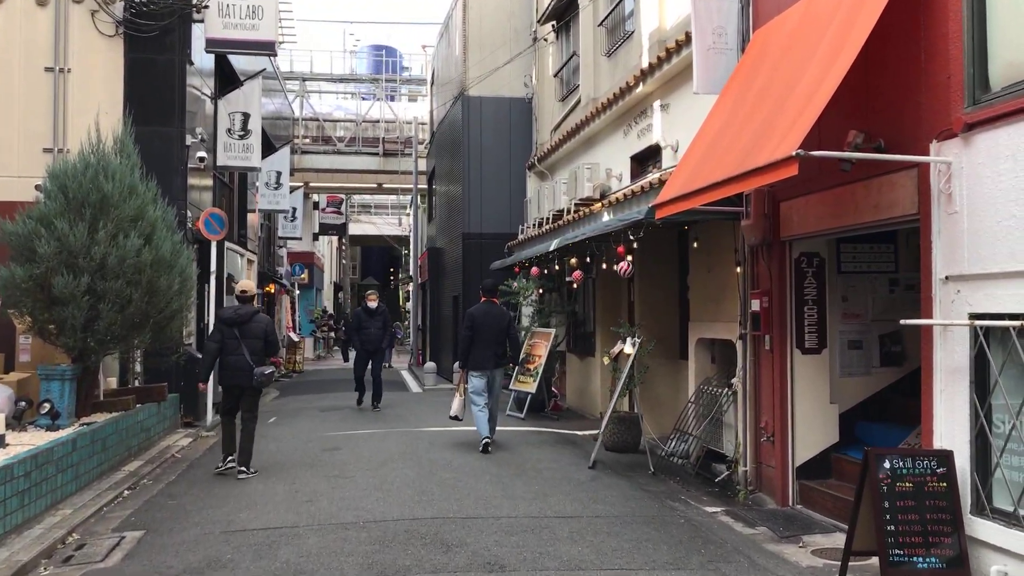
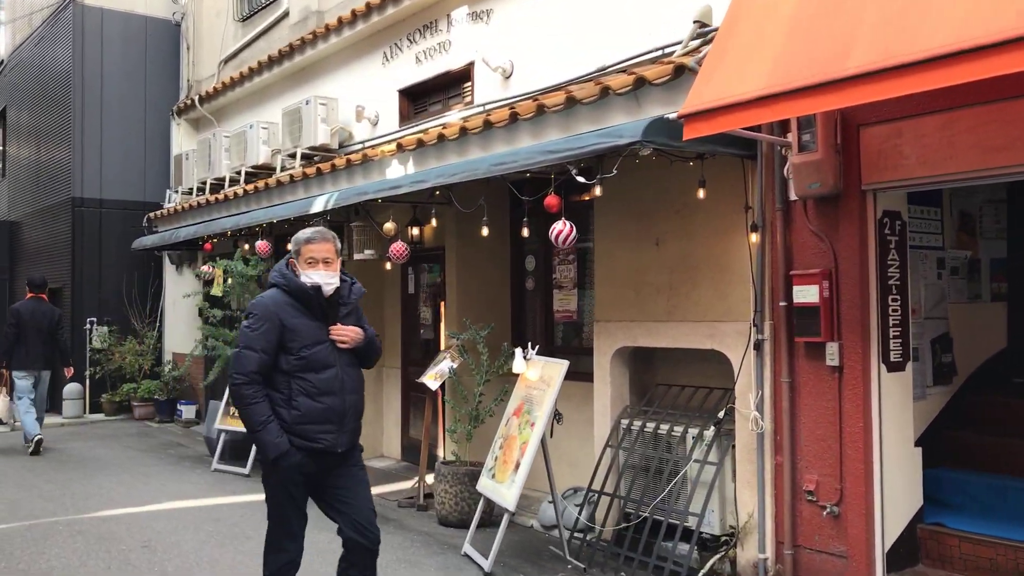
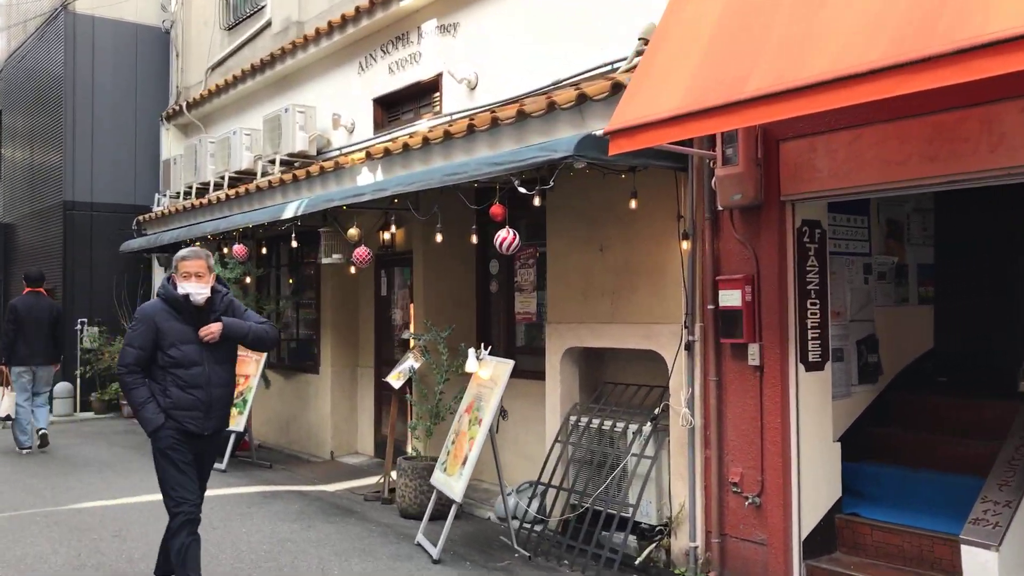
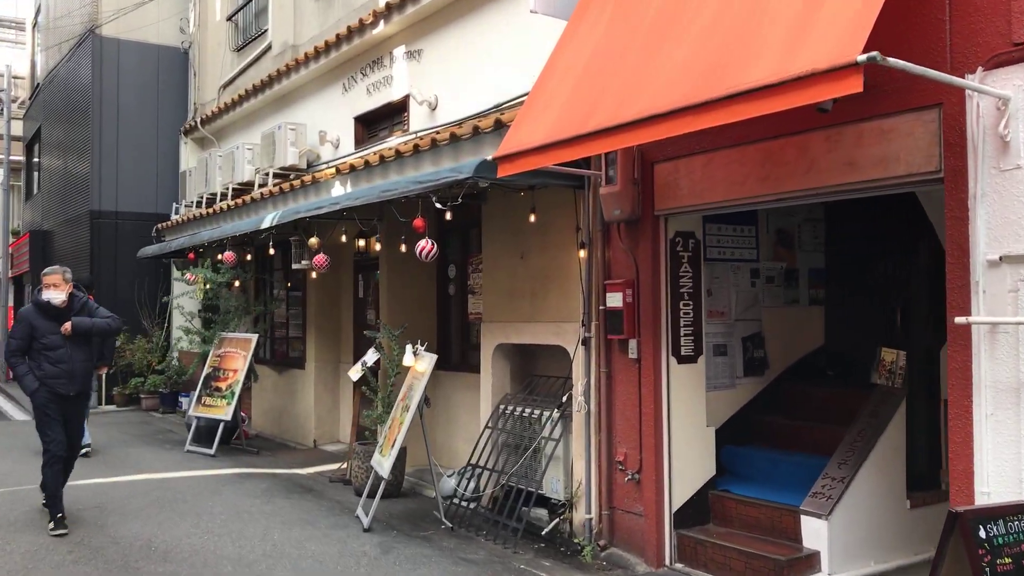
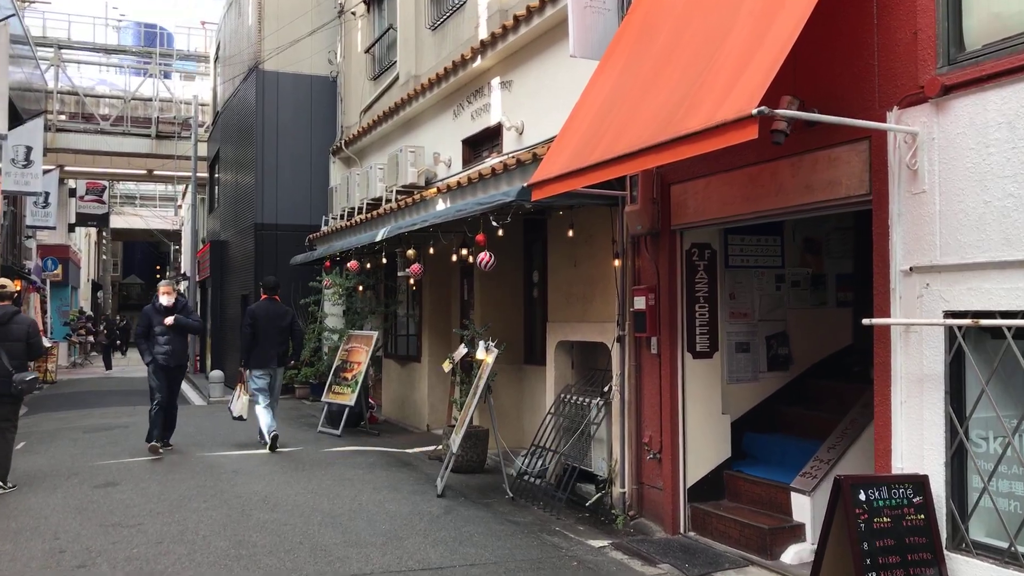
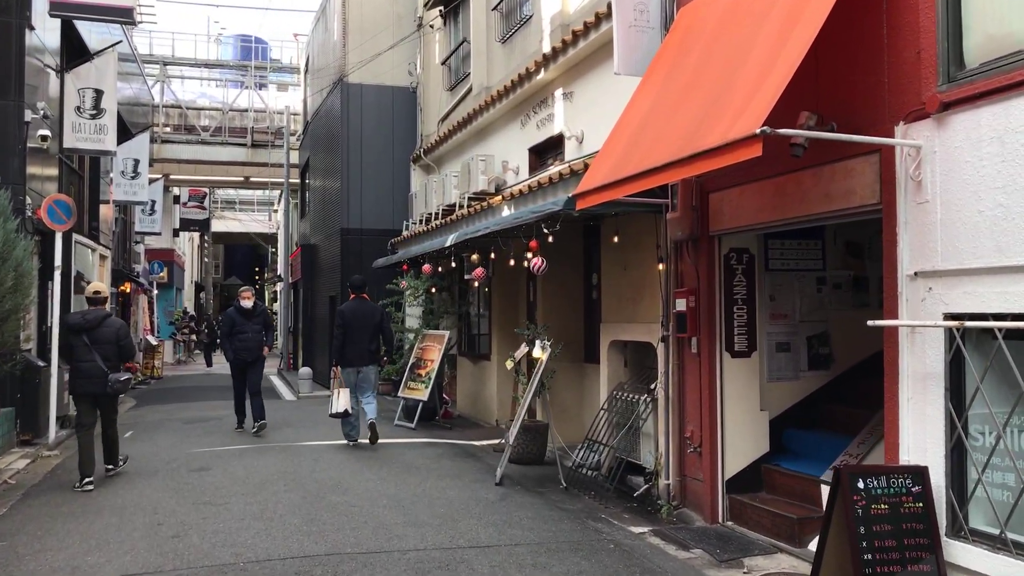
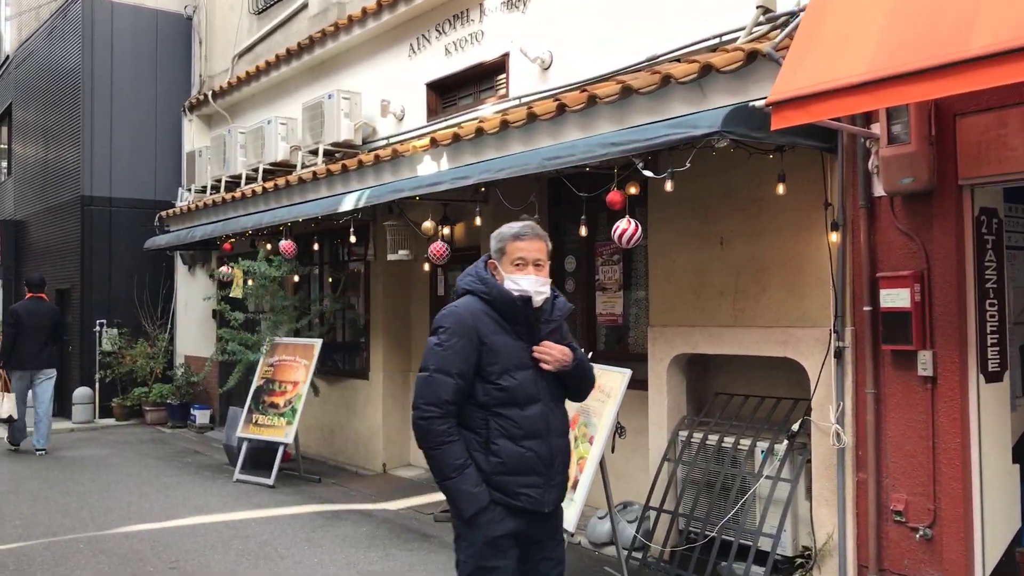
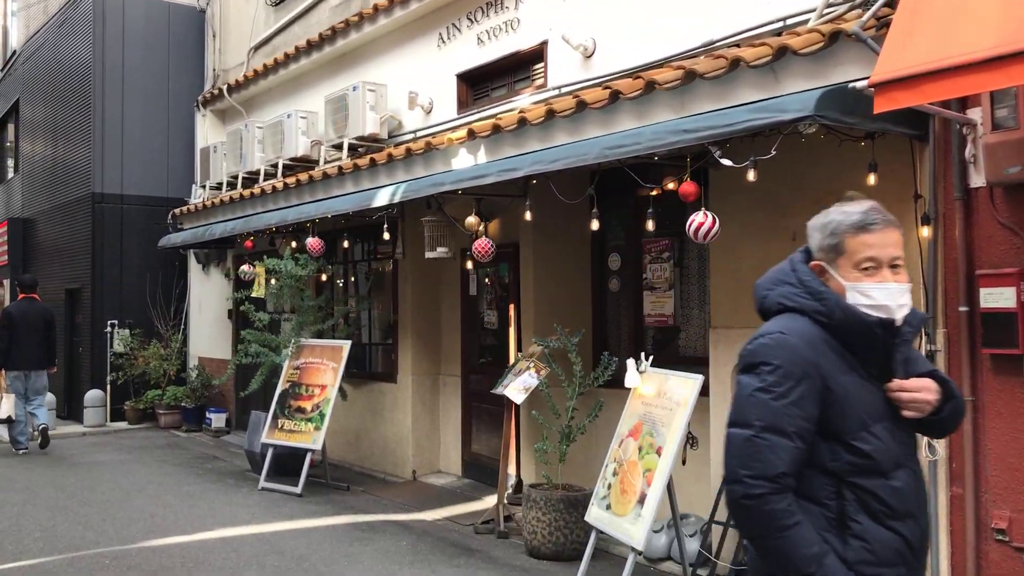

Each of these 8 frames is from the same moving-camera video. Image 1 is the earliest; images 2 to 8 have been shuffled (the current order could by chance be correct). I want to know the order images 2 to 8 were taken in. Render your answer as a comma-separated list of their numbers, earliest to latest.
6, 5, 4, 3, 2, 7, 8
